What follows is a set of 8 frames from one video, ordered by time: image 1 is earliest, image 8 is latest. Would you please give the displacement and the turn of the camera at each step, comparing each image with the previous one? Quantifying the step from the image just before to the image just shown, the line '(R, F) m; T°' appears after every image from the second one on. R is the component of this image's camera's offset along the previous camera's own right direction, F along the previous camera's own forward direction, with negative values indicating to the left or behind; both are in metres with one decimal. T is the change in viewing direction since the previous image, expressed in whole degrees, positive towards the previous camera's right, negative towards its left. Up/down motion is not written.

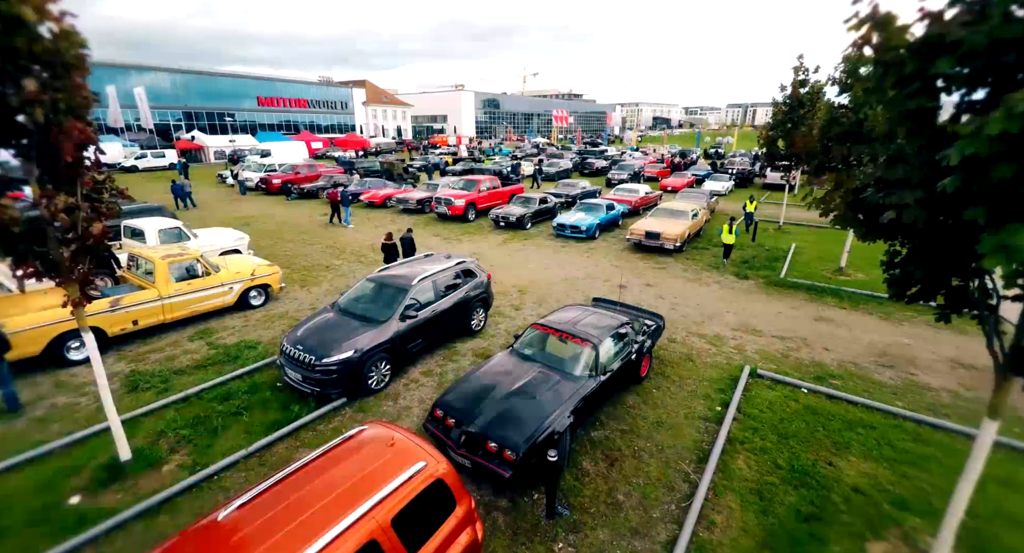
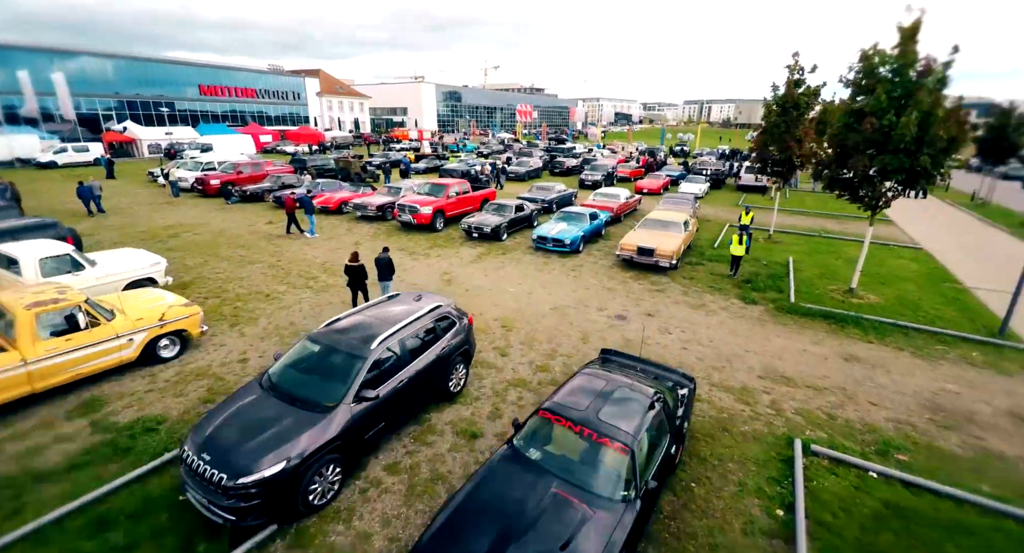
(-0.3, +1.8) m; +4°
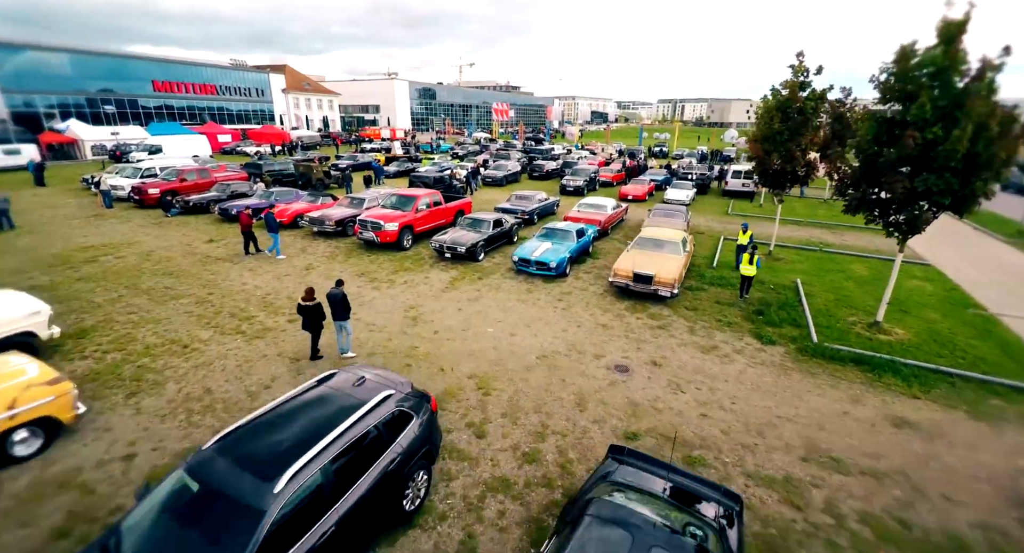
(0.0, +1.7) m; +3°
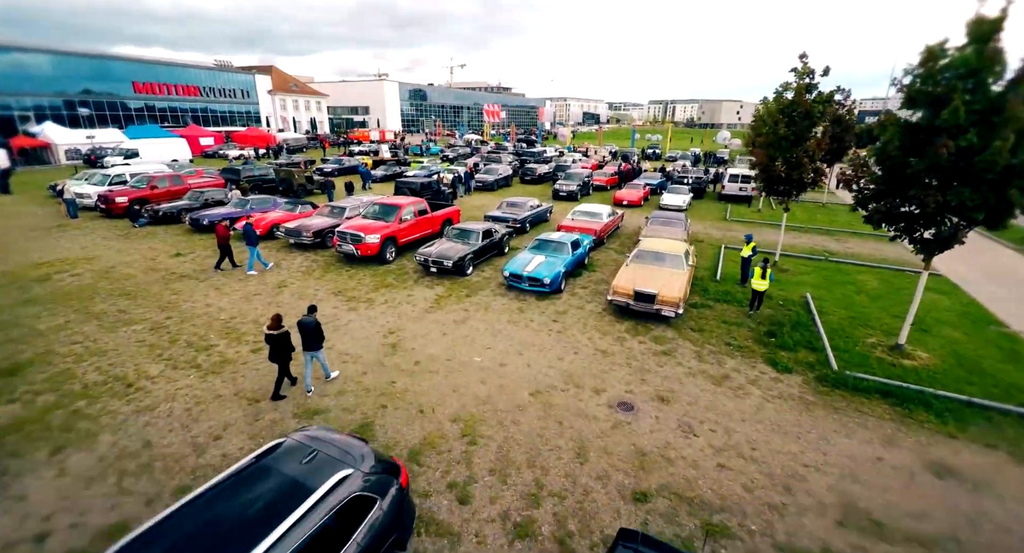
(+0.1, +0.9) m; +1°
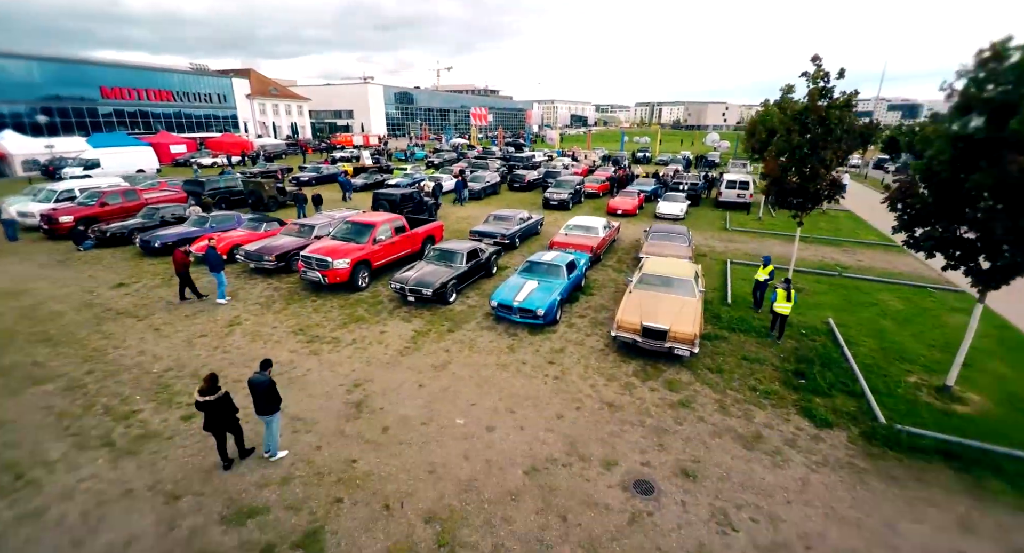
(0.0, +1.4) m; +1°
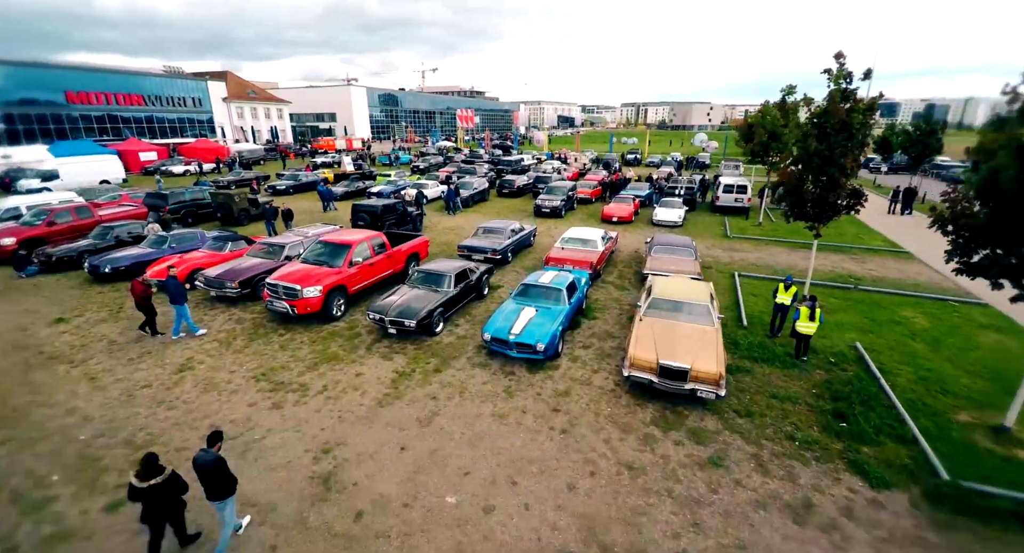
(-0.1, +1.2) m; +1°
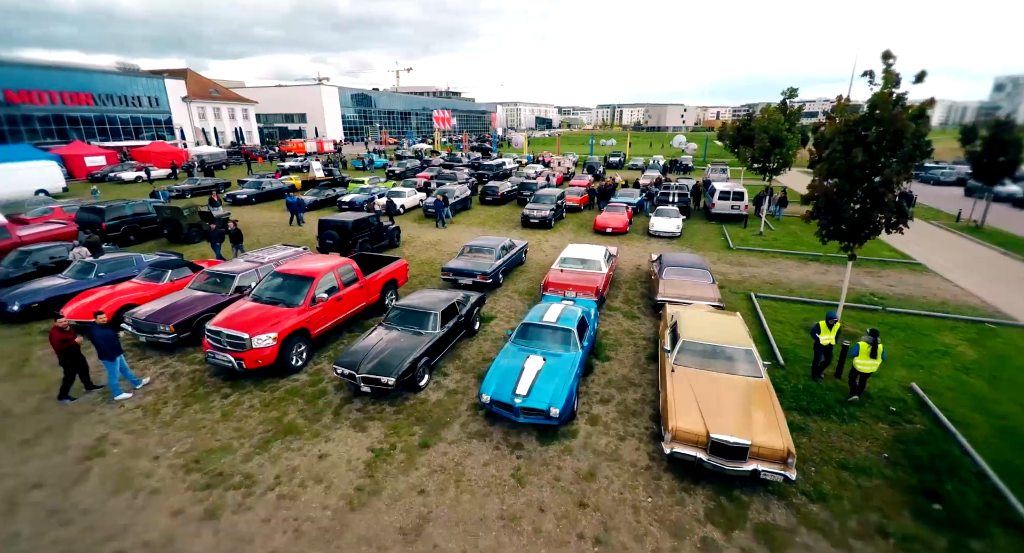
(-0.4, +1.7) m; +3°
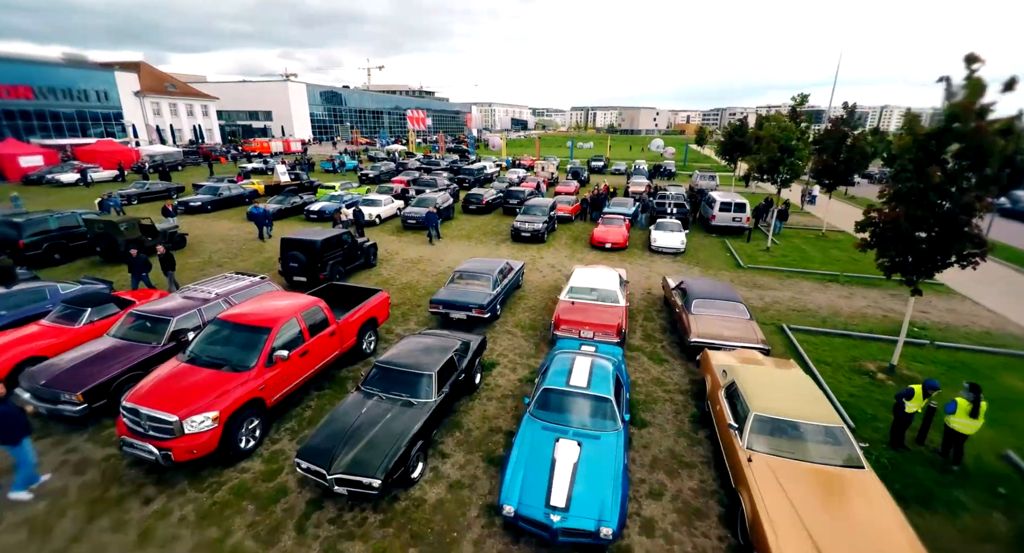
(-0.6, +1.9) m; +3°
